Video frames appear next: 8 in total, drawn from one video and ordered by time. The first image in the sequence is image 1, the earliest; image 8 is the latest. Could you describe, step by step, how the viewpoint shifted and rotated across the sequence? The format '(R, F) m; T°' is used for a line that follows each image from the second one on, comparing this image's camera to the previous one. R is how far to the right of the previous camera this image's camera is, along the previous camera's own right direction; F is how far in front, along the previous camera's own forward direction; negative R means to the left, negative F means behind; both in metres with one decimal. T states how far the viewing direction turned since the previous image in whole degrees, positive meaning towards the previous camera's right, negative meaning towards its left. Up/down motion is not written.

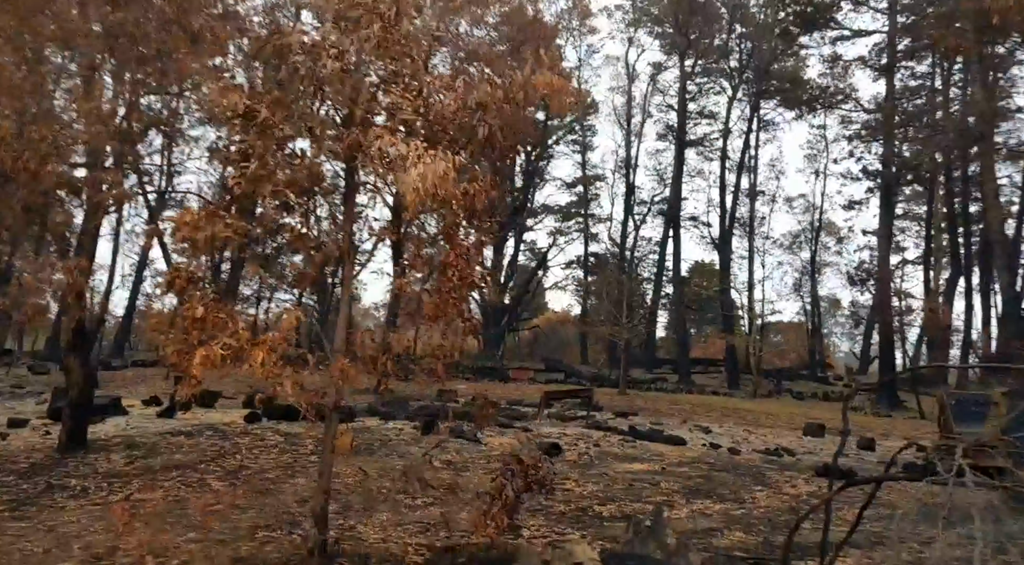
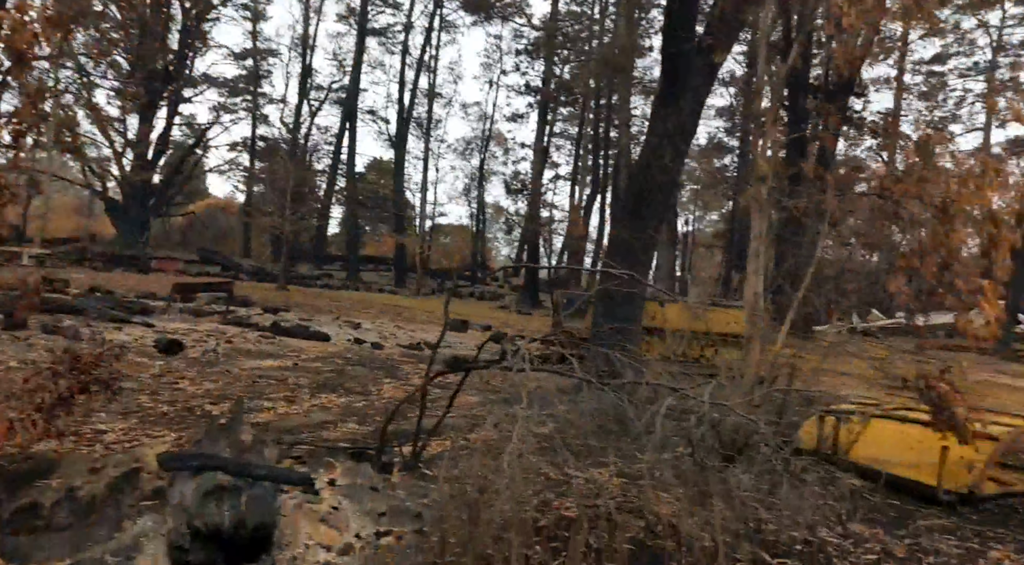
(+0.4, +0.1) m; +25°
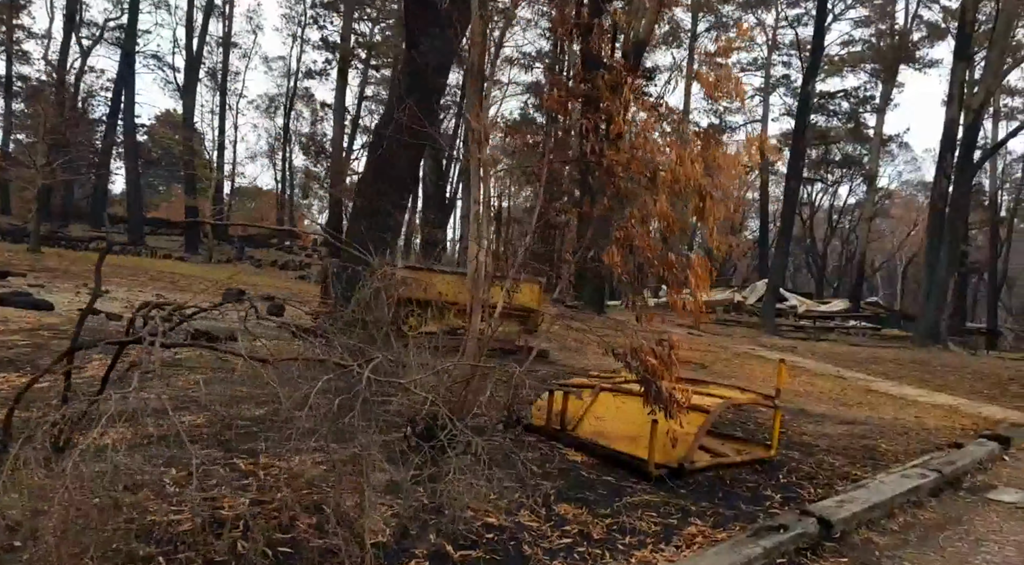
(+0.7, +0.4) m; +14°
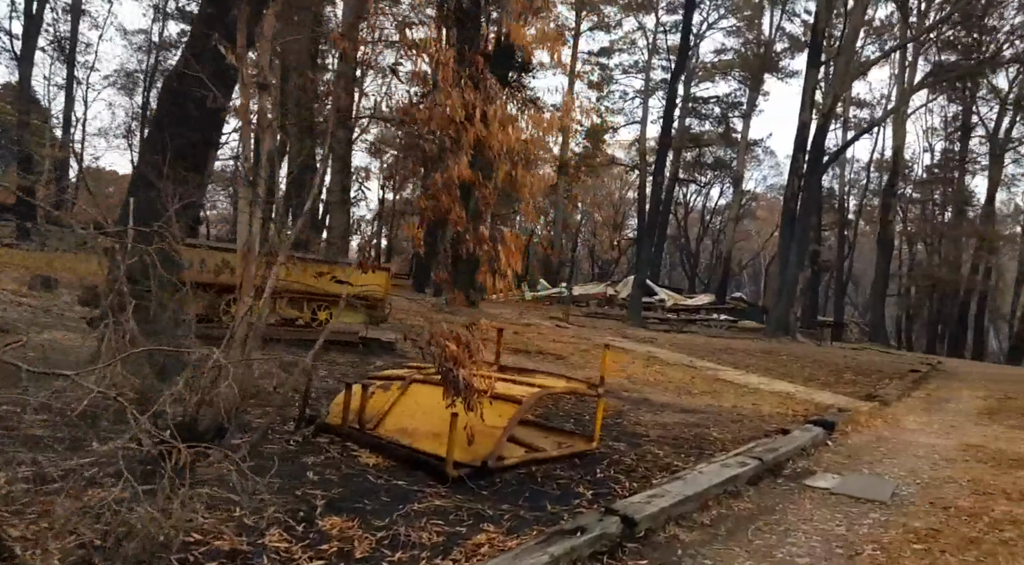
(+0.5, +0.4) m; +9°
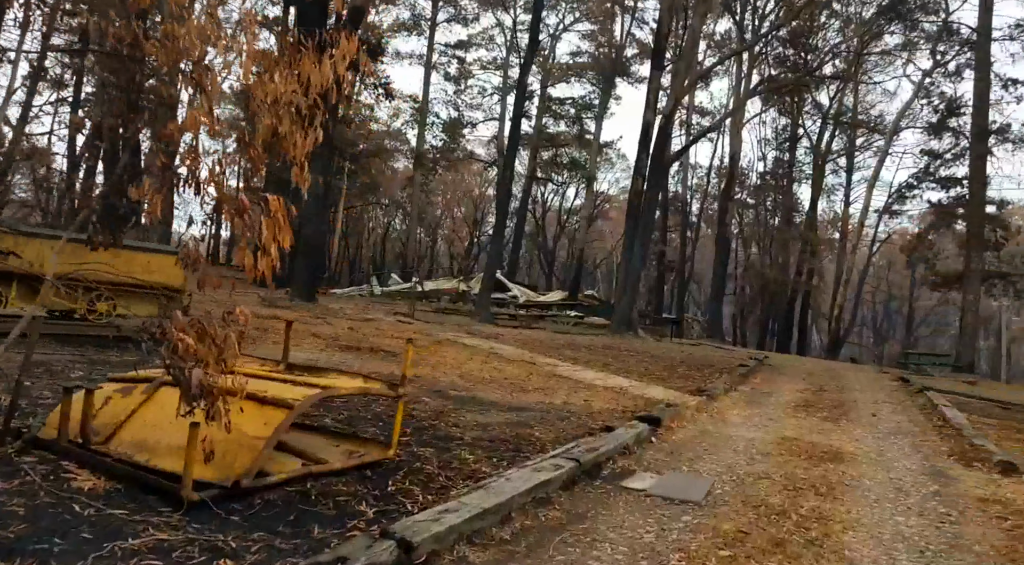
(+0.4, +0.5) m; +11°
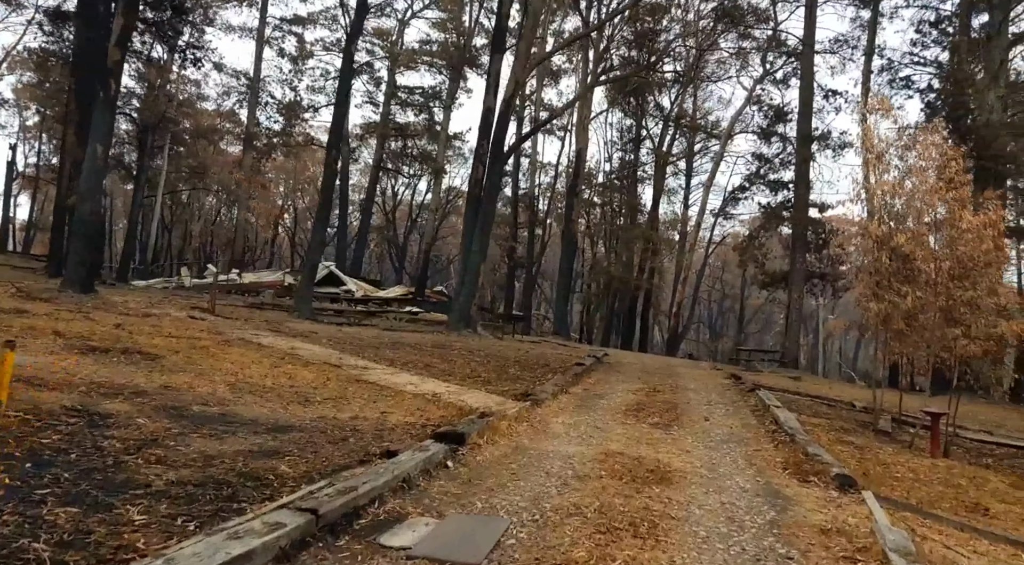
(+0.7, +1.4) m; +11°
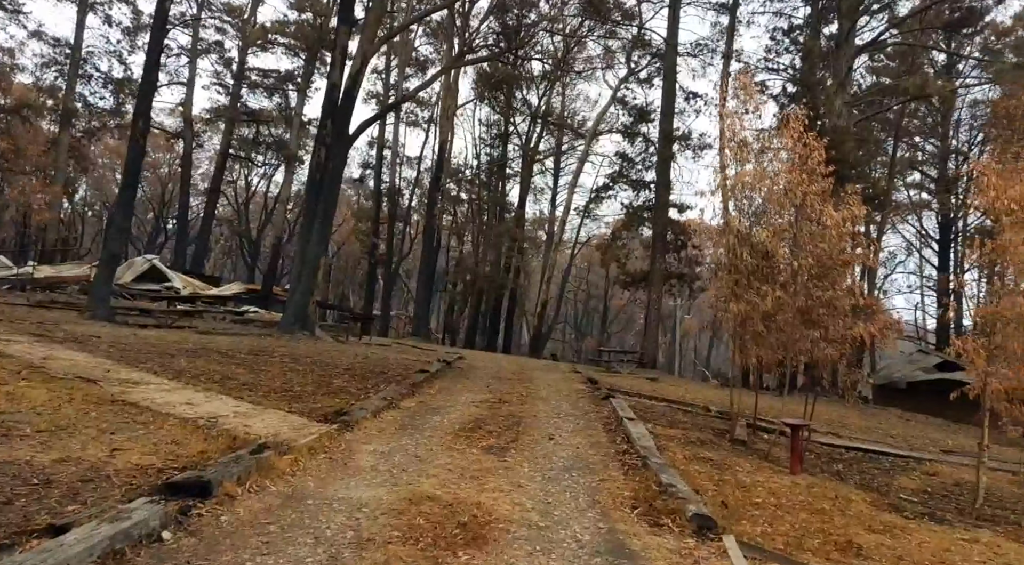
(+0.6, +1.5) m; +10°
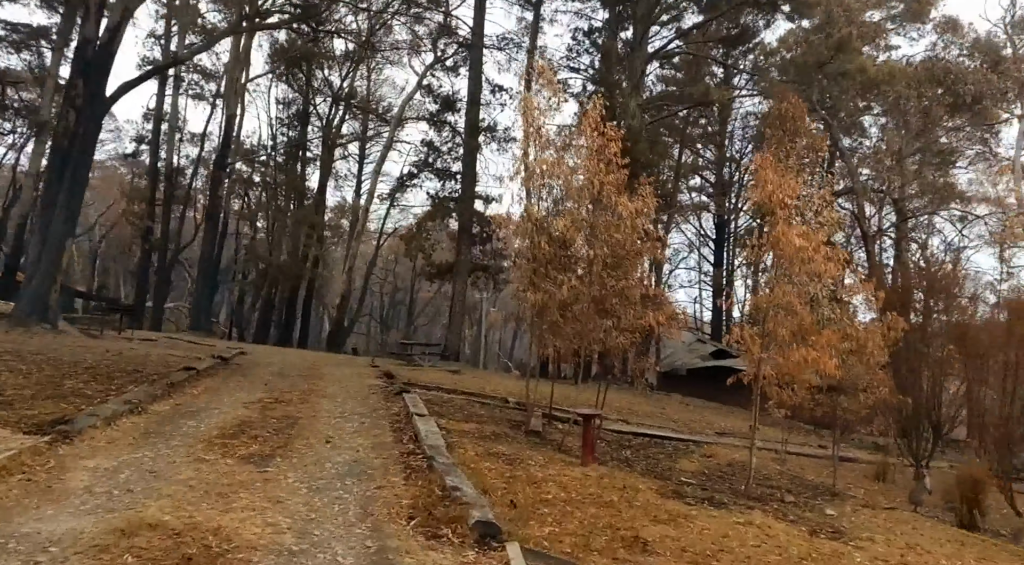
(+0.3, +0.7) m; +15°
